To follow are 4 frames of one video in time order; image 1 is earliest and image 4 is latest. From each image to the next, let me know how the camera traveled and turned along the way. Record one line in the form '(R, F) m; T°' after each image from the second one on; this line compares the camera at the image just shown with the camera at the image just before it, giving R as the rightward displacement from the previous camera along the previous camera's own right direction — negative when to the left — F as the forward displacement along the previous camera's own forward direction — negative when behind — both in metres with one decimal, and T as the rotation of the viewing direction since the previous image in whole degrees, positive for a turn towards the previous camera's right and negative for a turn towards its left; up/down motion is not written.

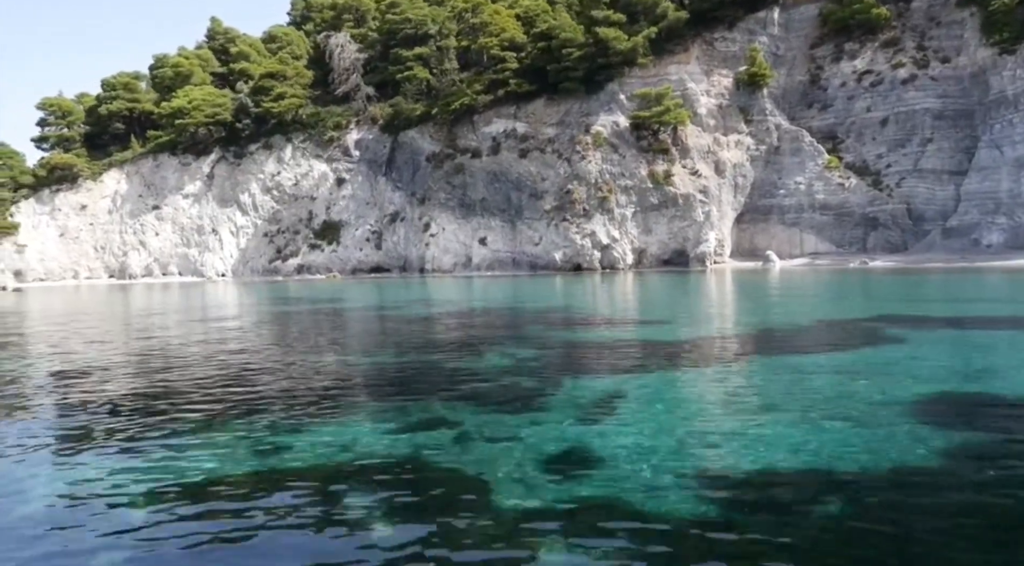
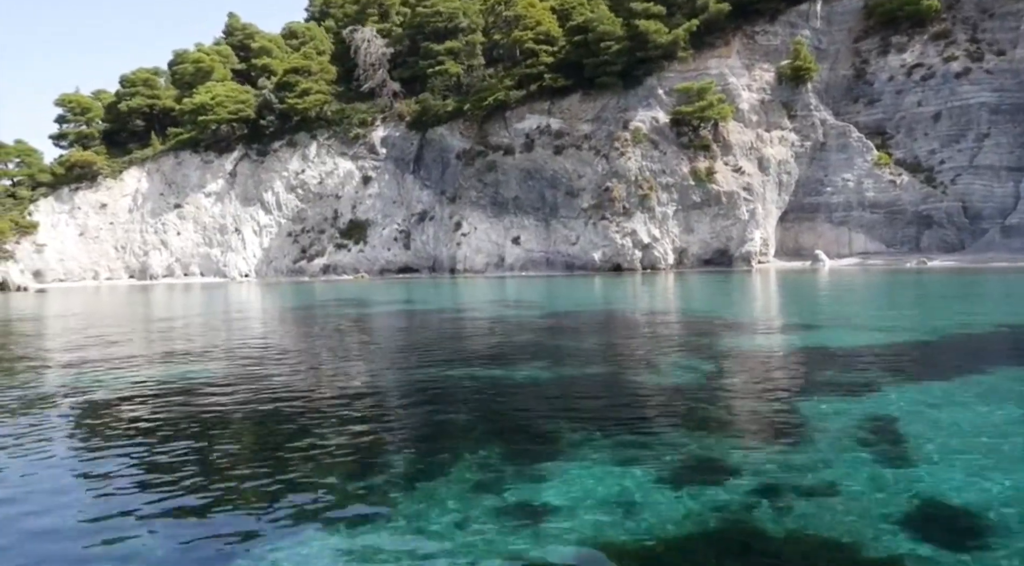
(-1.7, +1.1) m; 0°
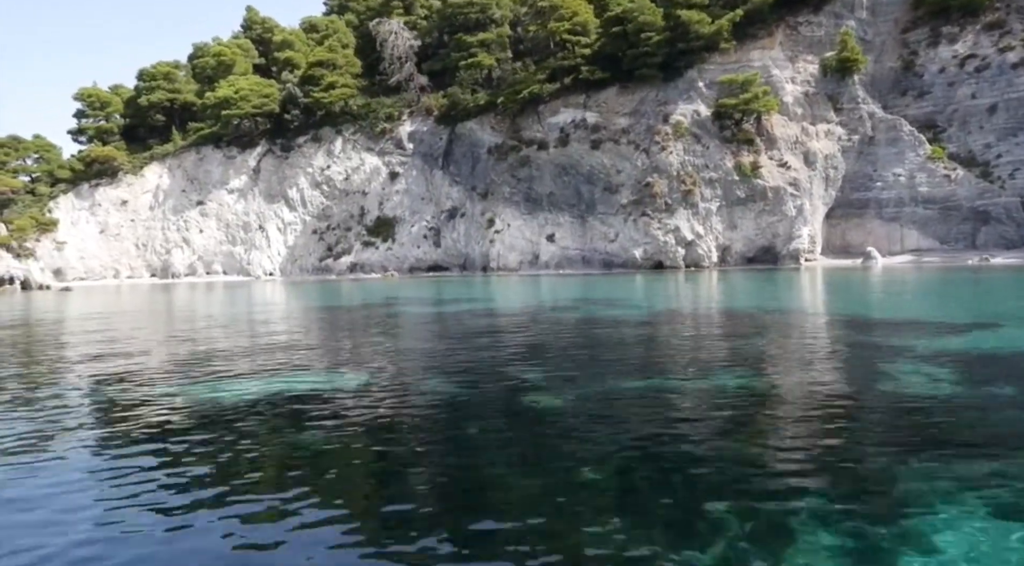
(-1.7, +1.1) m; 0°
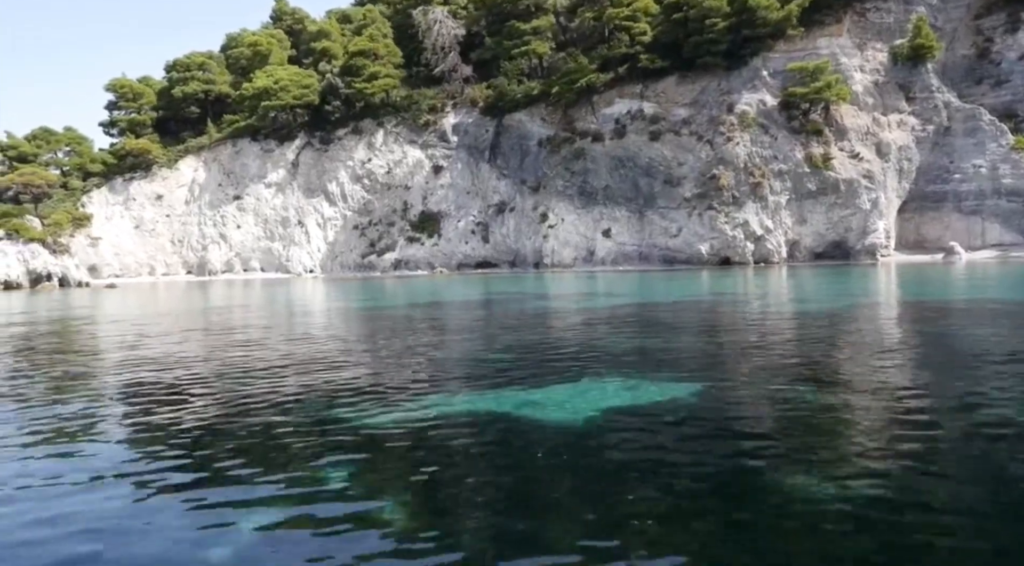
(-2.6, +1.5) m; 0°
